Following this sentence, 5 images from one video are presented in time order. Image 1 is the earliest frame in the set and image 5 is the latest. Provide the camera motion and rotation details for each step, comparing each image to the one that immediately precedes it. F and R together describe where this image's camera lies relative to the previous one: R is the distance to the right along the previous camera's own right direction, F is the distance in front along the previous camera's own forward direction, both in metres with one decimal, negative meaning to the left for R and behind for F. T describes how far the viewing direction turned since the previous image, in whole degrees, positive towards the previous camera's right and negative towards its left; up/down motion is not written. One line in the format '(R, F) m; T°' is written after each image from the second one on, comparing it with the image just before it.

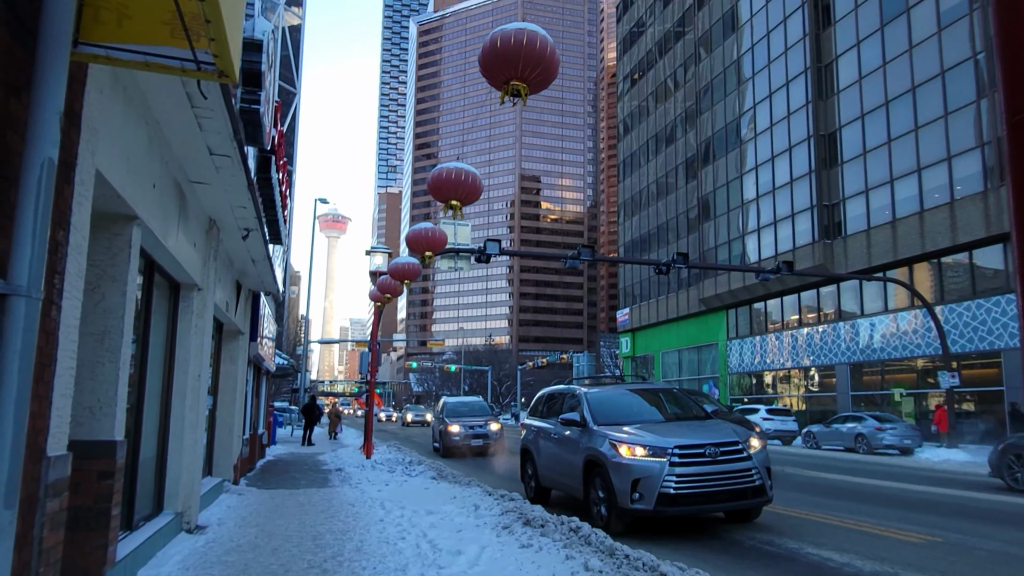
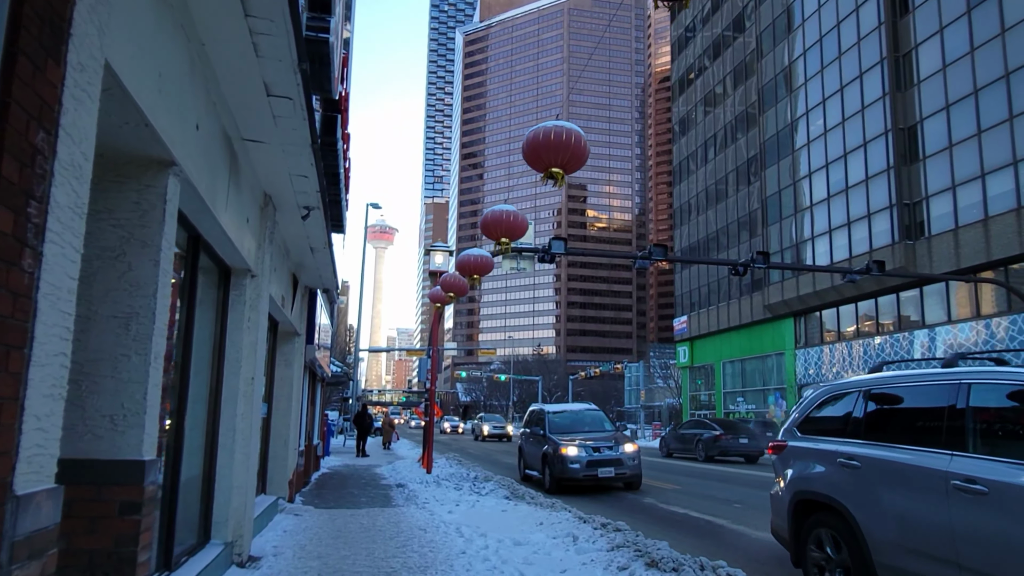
(-0.6, +1.4) m; -3°
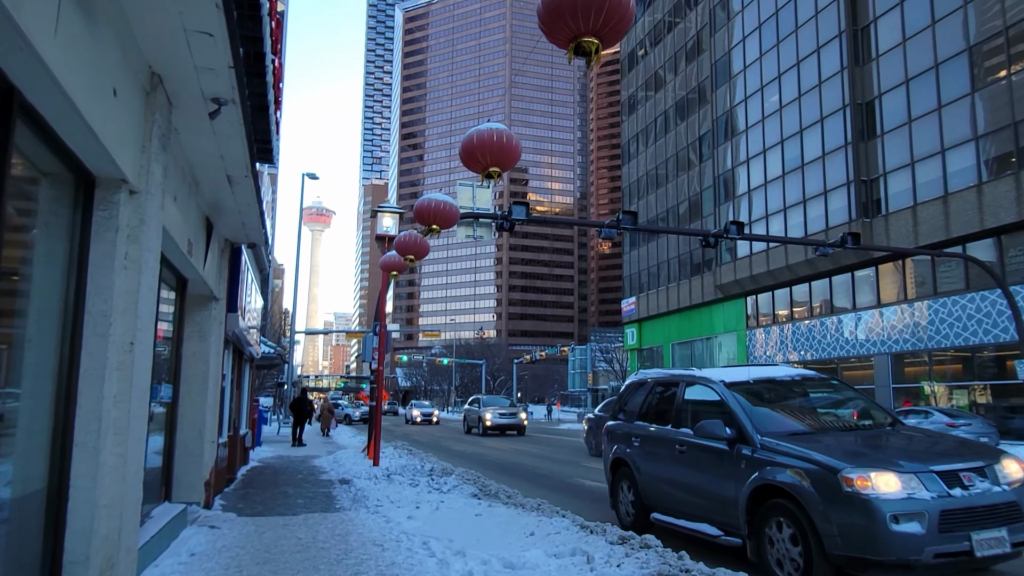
(-0.4, +2.0) m; +5°
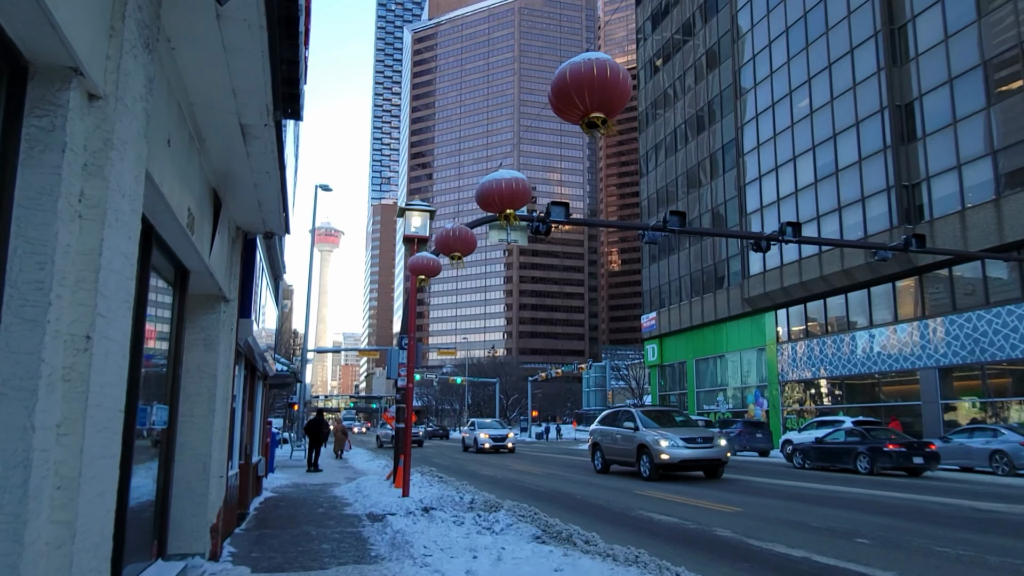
(-0.7, +1.7) m; -1°
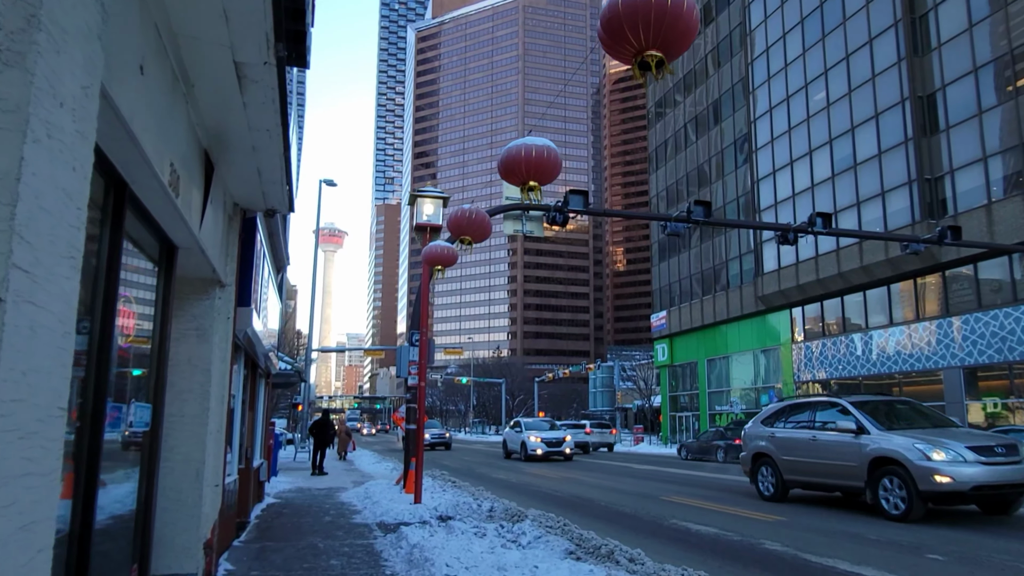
(-0.3, +0.9) m; 0°
